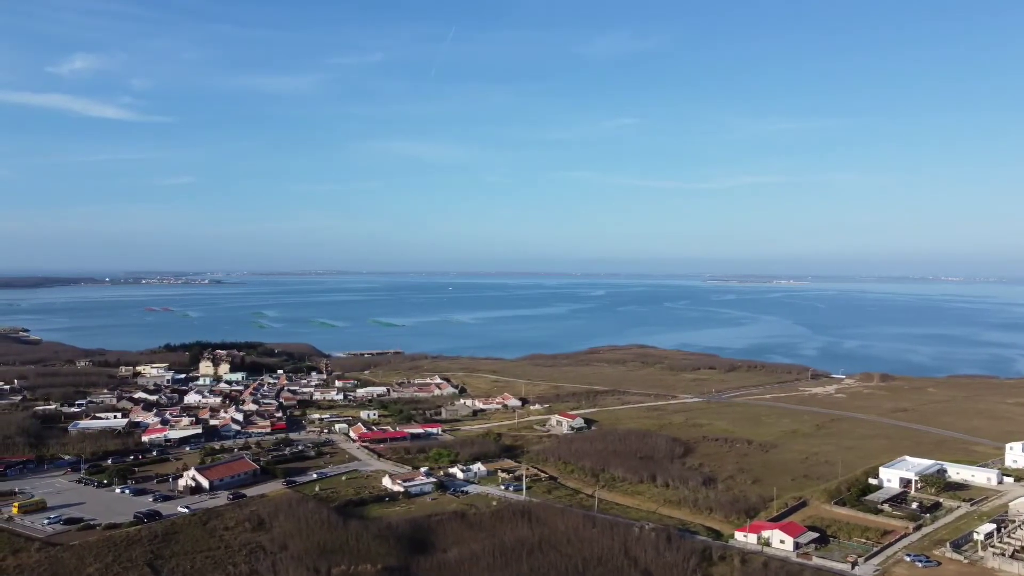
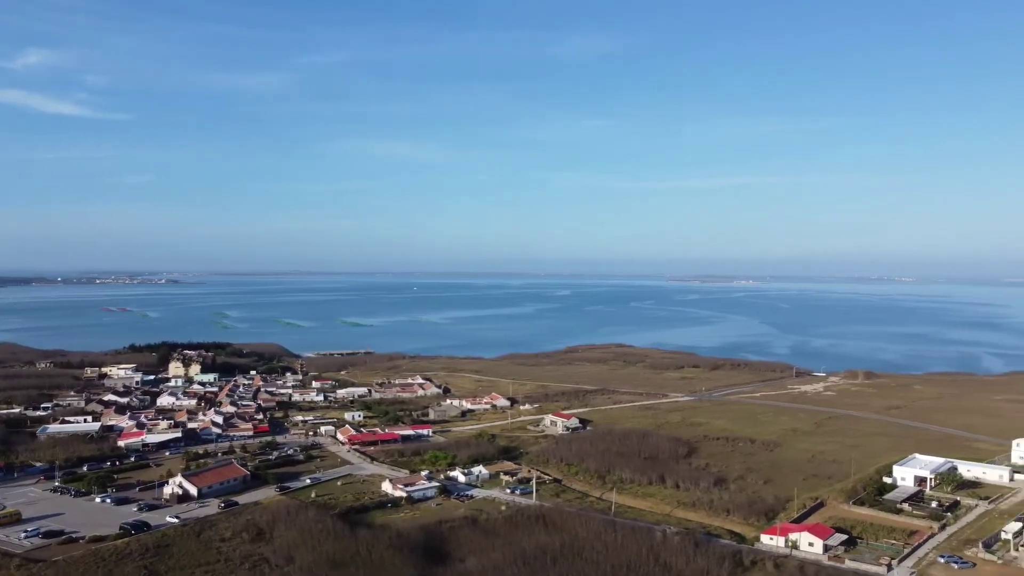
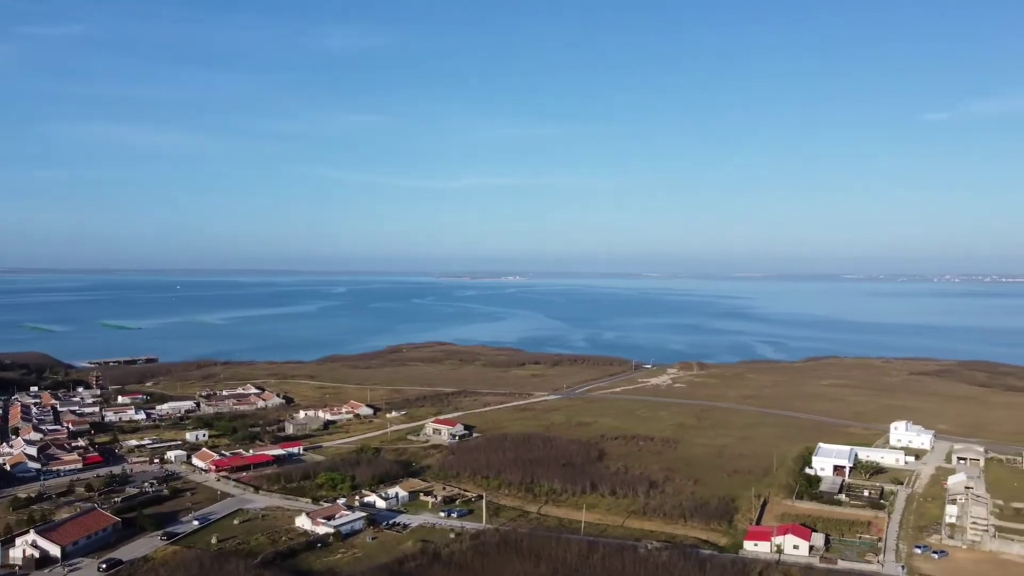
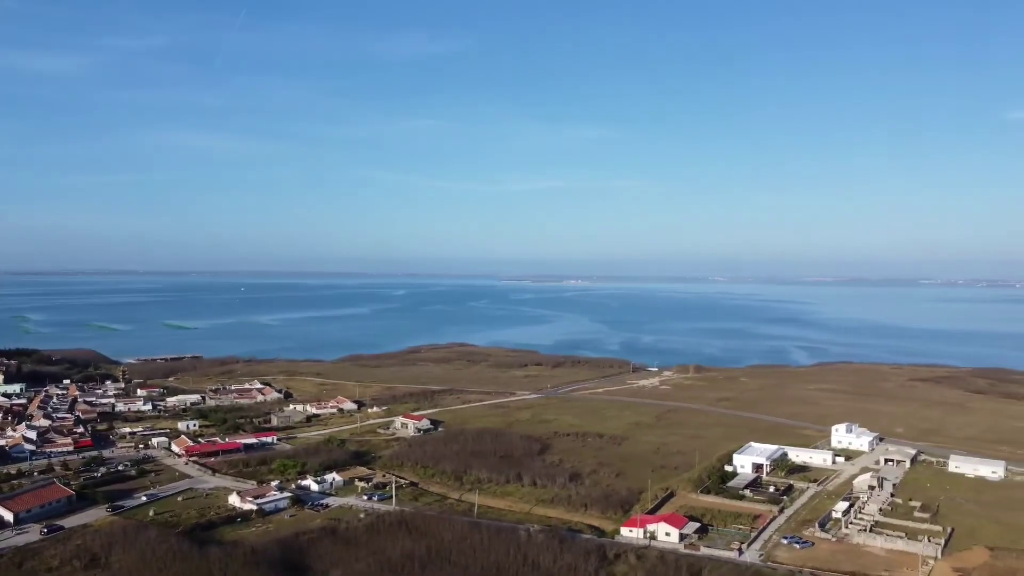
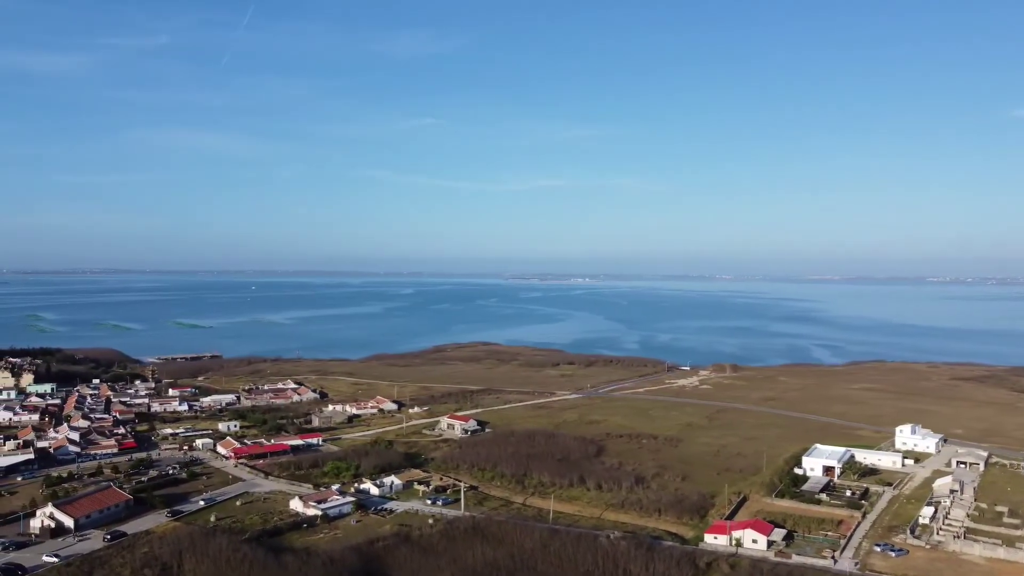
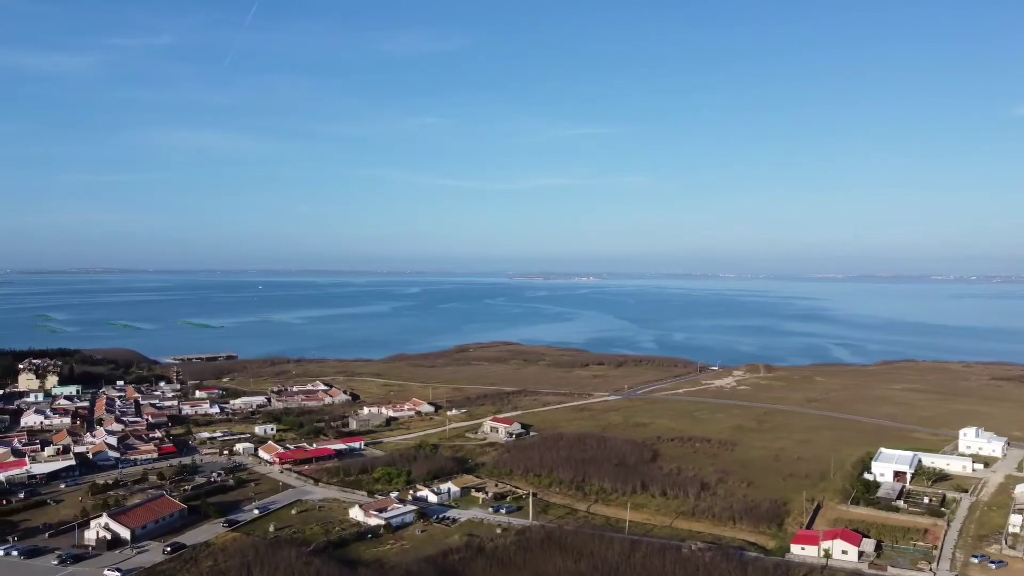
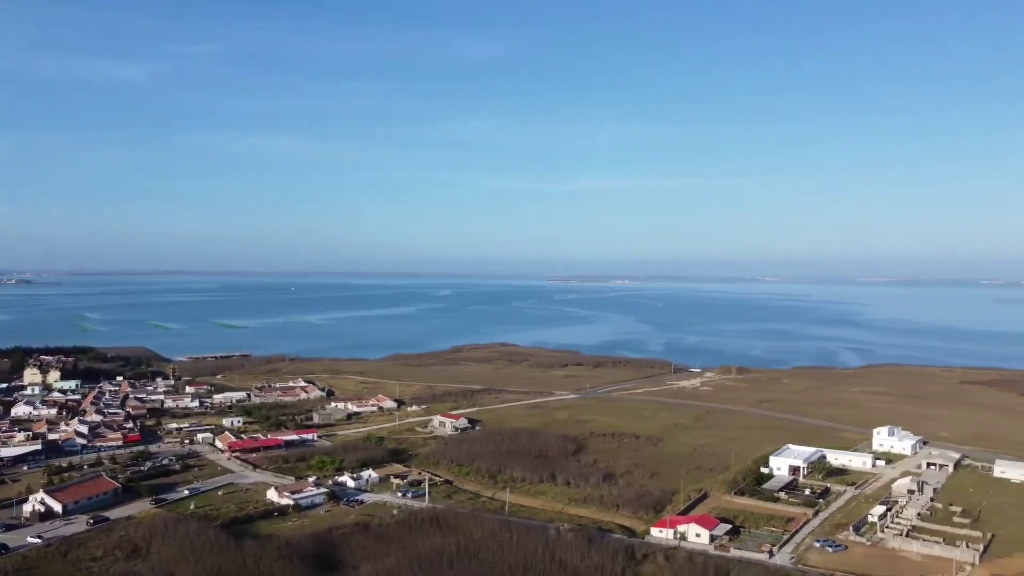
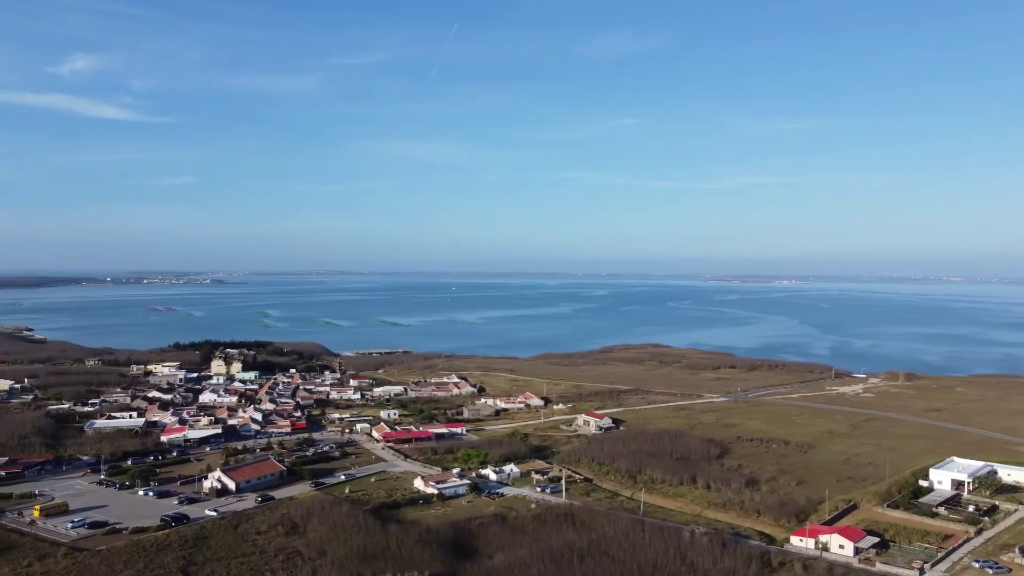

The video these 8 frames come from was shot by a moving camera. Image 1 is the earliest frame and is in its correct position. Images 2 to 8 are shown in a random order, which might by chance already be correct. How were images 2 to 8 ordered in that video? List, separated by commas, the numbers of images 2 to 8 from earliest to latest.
8, 2, 7, 4, 5, 6, 3
